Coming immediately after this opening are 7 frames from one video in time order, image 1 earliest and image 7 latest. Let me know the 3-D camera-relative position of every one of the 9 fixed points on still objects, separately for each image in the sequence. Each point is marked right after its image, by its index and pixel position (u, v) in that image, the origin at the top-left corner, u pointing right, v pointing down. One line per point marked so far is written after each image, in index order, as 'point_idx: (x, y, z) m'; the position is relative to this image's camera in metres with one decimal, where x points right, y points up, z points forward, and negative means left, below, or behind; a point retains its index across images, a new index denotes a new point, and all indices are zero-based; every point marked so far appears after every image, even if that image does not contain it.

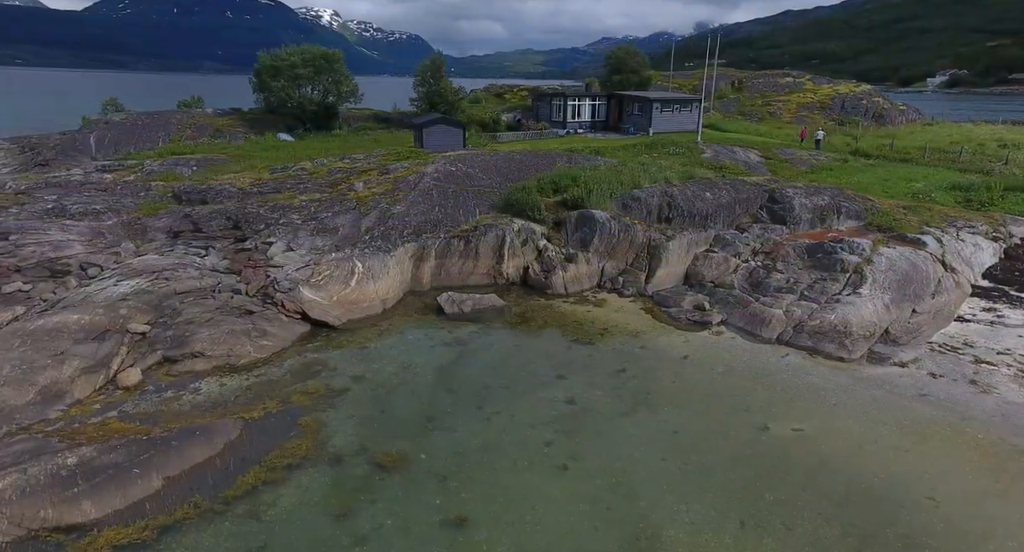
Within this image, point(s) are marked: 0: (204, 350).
0: (-11.1, -2.7, +19.0) m
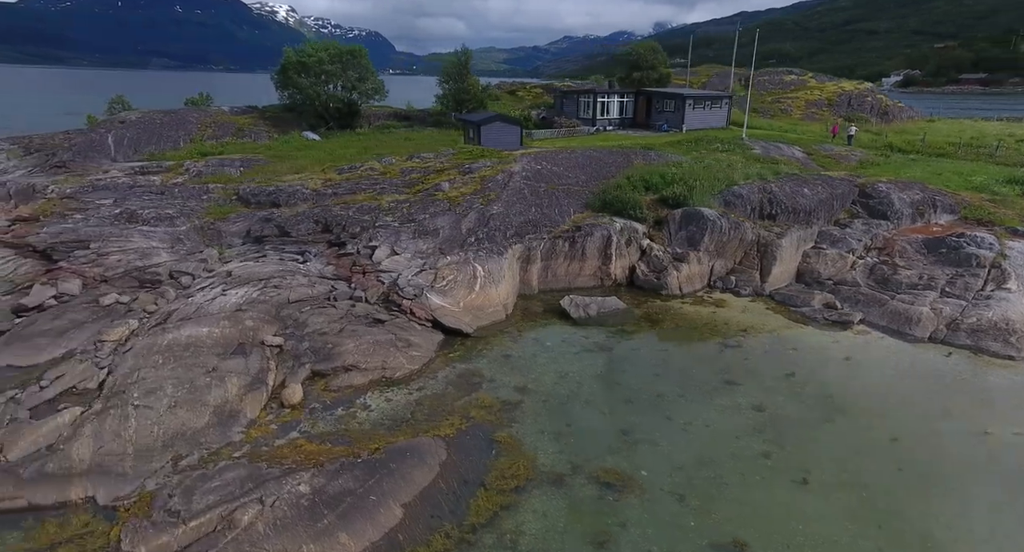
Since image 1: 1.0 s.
0: (-5.2, -3.0, +17.9) m
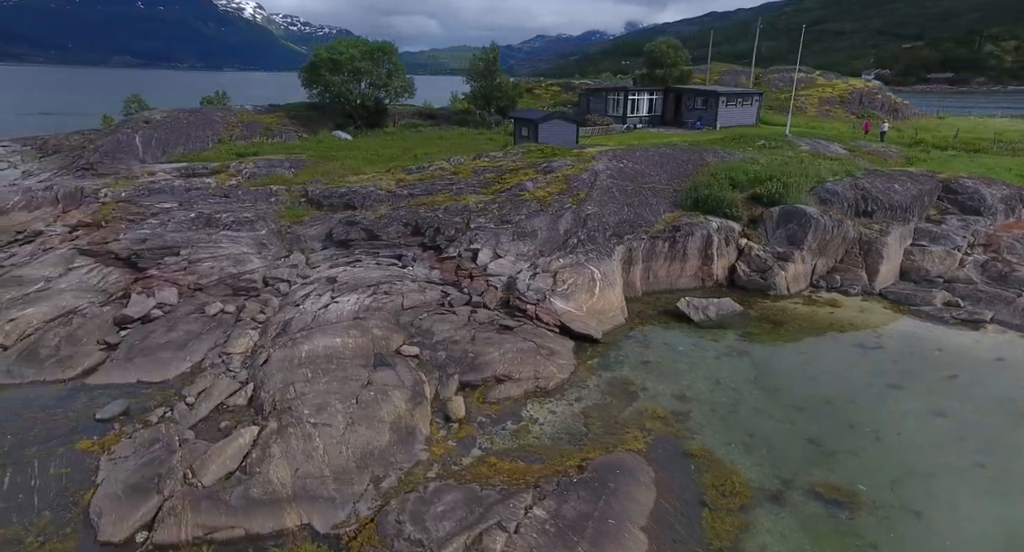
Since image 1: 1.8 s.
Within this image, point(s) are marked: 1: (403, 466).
0: (-0.1, -3.1, +17.1) m
1: (-2.7, -4.7, +13.0) m
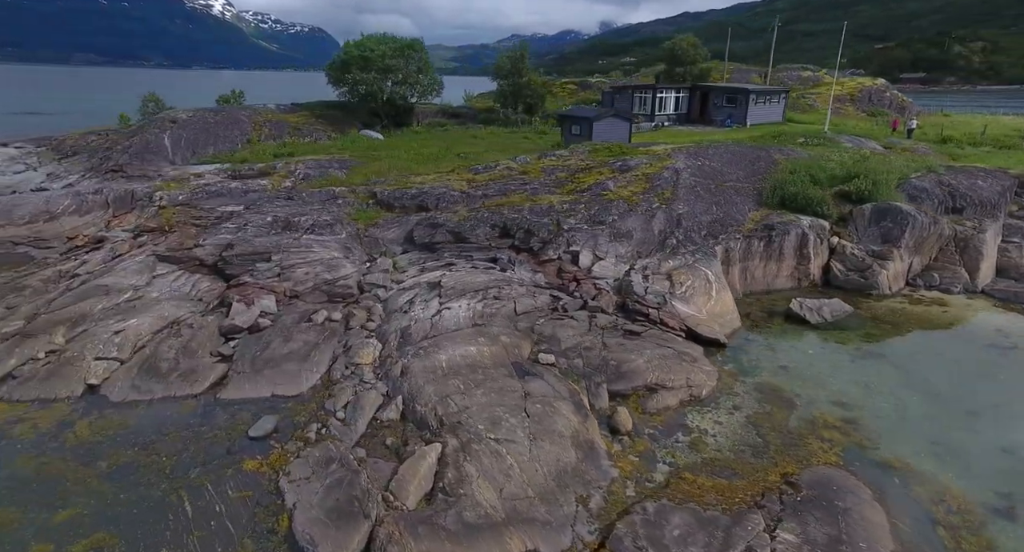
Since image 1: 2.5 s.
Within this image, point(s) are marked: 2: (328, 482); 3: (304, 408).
0: (+4.6, -3.3, +16.4) m
1: (+2.1, -4.9, +12.3) m
2: (-4.2, -4.7, +12.0) m
3: (-6.1, -3.9, +15.4) m
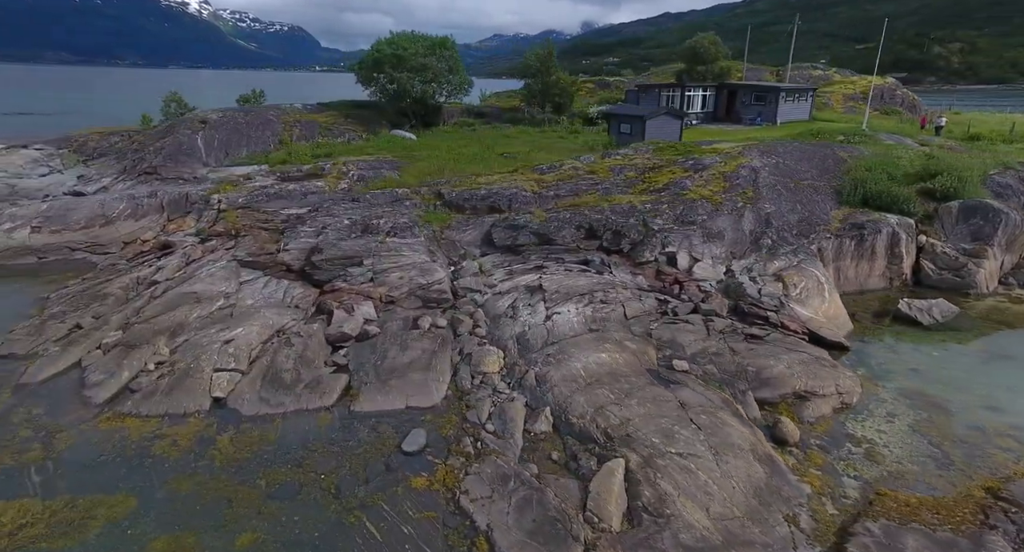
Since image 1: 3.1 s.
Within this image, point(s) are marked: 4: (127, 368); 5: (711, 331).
0: (+8.8, -3.3, +15.7) m
1: (+6.3, -5.0, +11.6) m
2: (+0.1, -4.8, +11.3) m
3: (-1.9, -4.0, +14.7) m
4: (-12.1, -2.9, +16.6) m
5: (+7.1, -2.0, +19.0) m
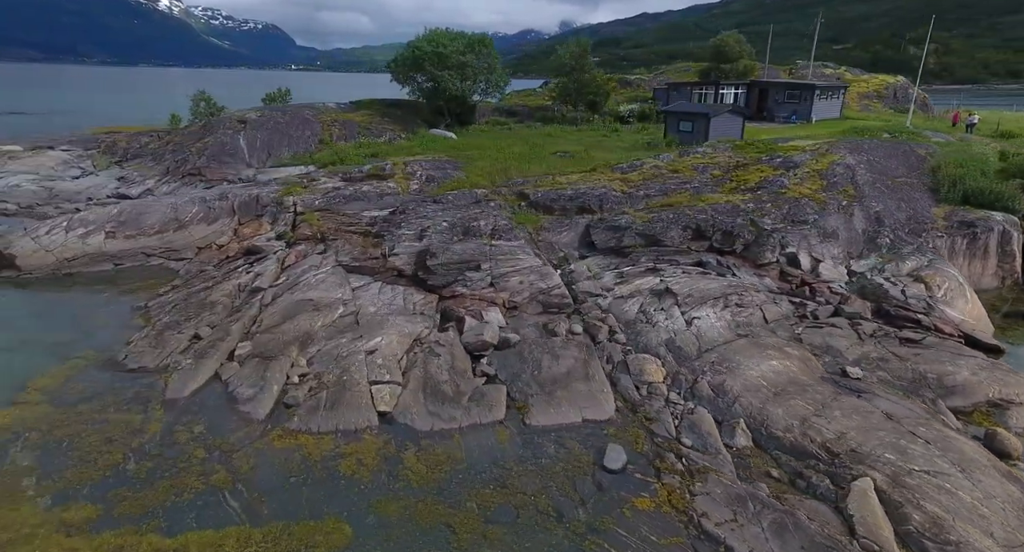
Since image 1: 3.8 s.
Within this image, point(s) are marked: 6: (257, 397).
0: (+13.8, -3.4, +15.0) m
1: (+11.4, -5.0, +10.9) m
2: (+5.1, -5.0, +10.5) m
3: (+3.2, -4.2, +13.9) m
4: (-7.1, -3.2, +15.7) m
5: (+12.1, -2.0, +18.2) m
6: (-7.3, -3.4, +15.0) m
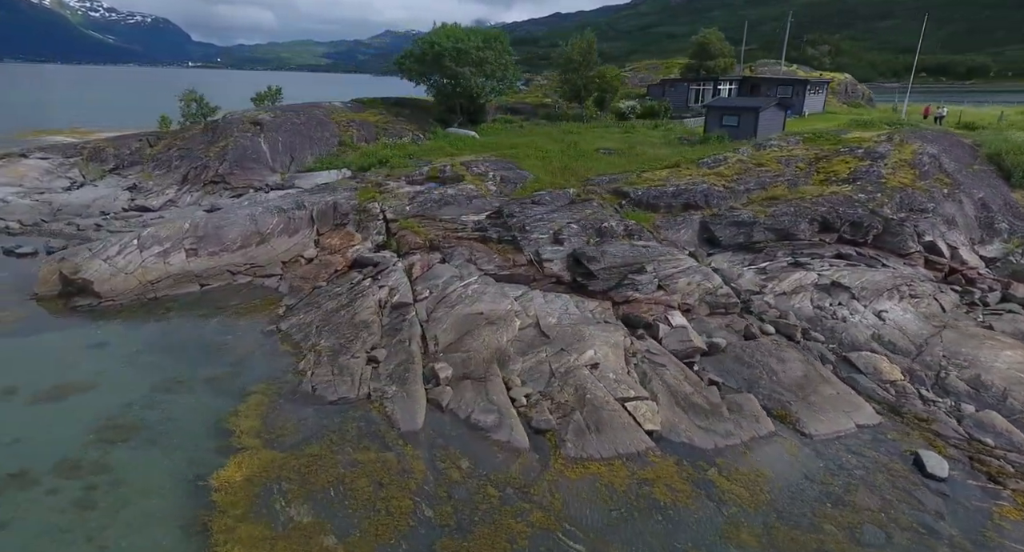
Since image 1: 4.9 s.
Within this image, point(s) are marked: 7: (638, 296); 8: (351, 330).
0: (+20.8, -2.8, +15.4) m
1: (+18.8, -4.6, +11.1) m
2: (+12.6, -4.8, +10.1) m
3: (+10.3, -4.1, +13.3) m
4: (-0.1, -3.5, +14.2) m
5: (+18.7, -1.5, +18.4) m
6: (-0.2, -3.8, +13.5) m
7: (+4.6, -0.7, +19.4) m
8: (-5.6, -1.9, +18.3) m
